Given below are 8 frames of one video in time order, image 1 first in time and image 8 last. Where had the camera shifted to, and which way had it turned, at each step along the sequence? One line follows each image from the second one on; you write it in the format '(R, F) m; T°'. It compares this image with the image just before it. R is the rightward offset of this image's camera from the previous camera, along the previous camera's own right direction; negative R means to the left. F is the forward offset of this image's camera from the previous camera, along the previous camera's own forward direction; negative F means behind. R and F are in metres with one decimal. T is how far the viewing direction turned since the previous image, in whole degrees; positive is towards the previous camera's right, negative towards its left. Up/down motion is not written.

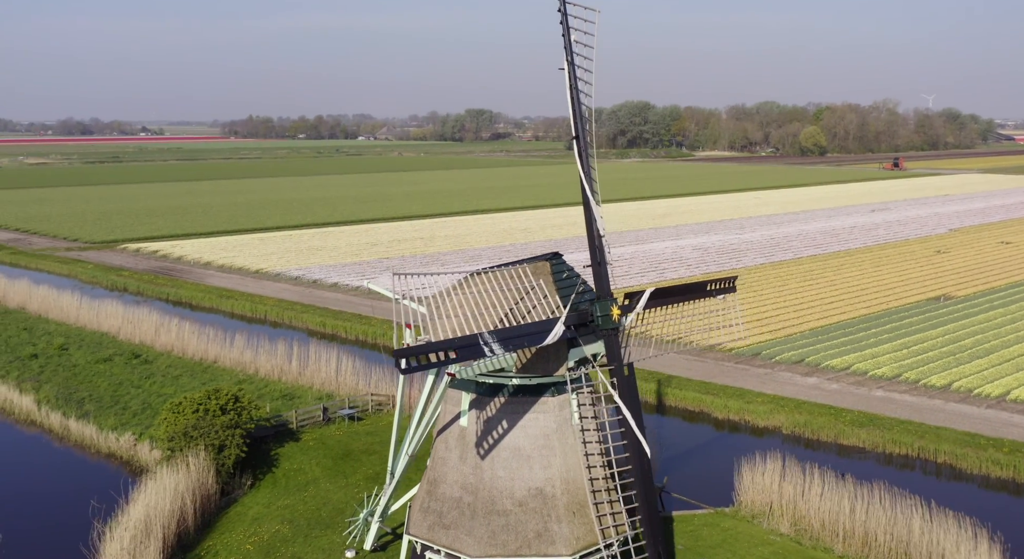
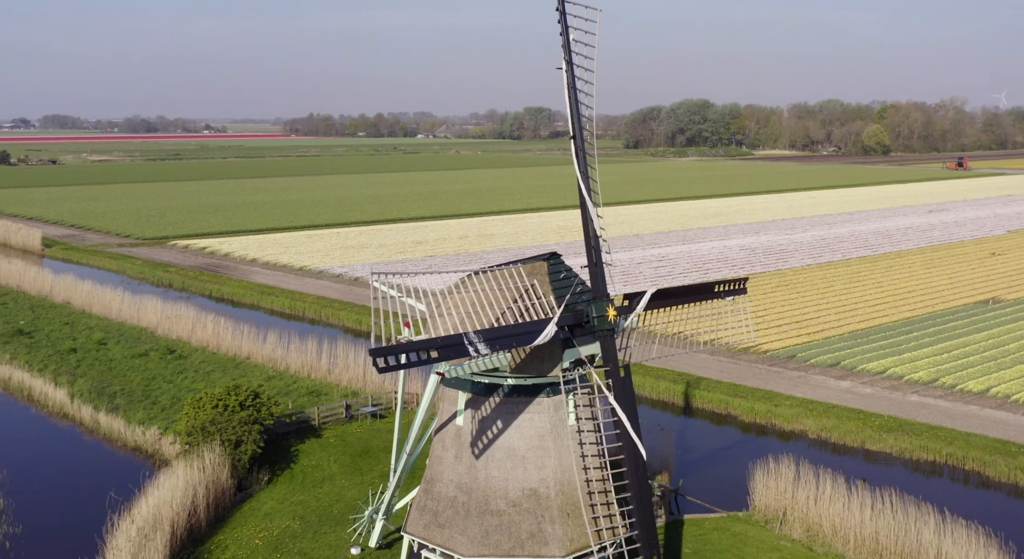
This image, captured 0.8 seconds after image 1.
(+0.4, +0.1) m; -3°
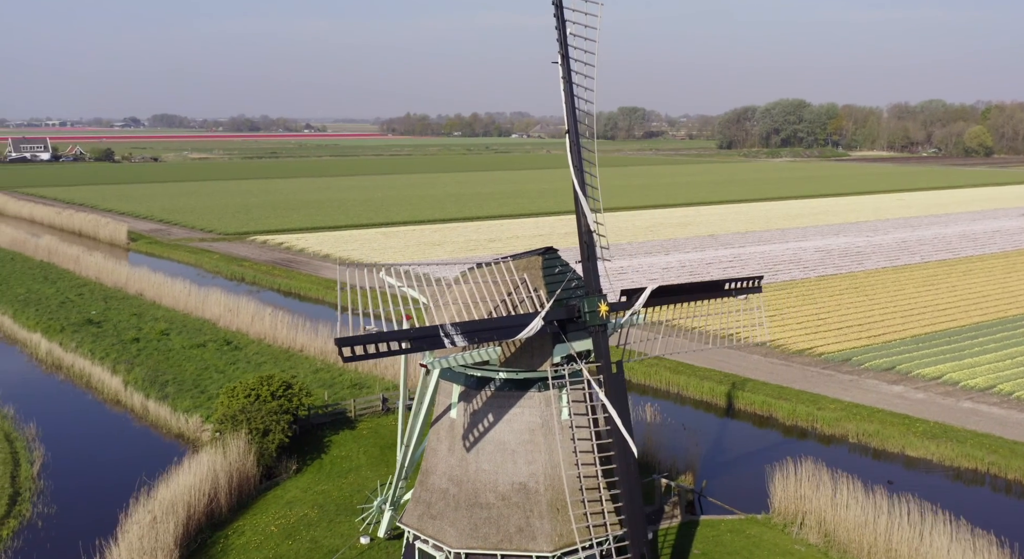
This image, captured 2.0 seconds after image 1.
(+0.7, 0.0) m; -4°
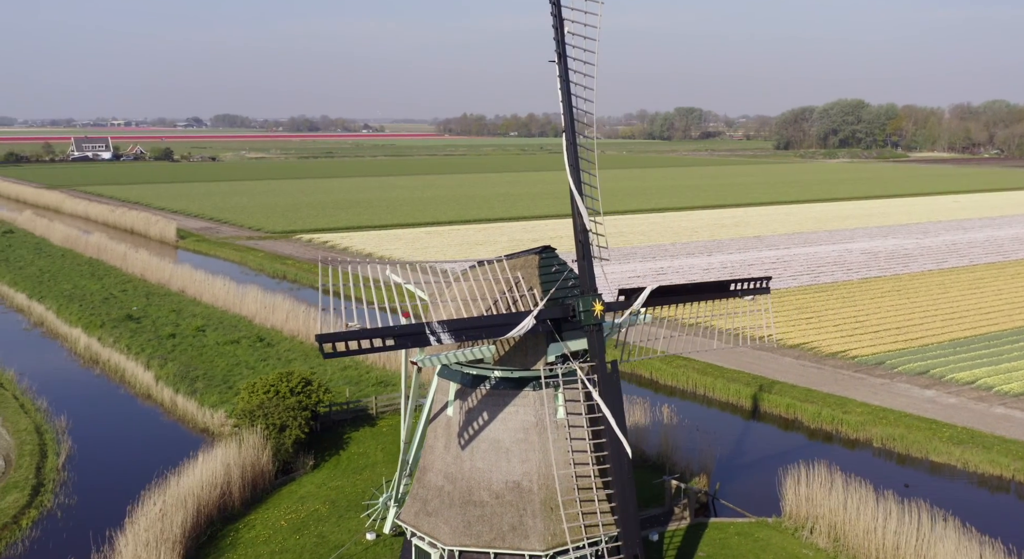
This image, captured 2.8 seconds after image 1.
(+0.4, 0.0) m; -3°
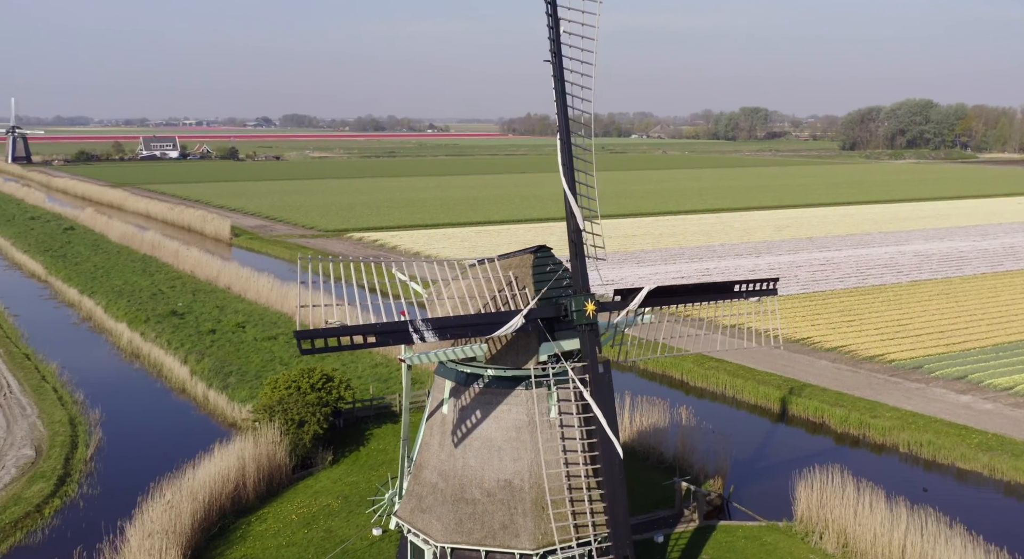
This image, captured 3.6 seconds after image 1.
(+0.5, 0.0) m; -3°
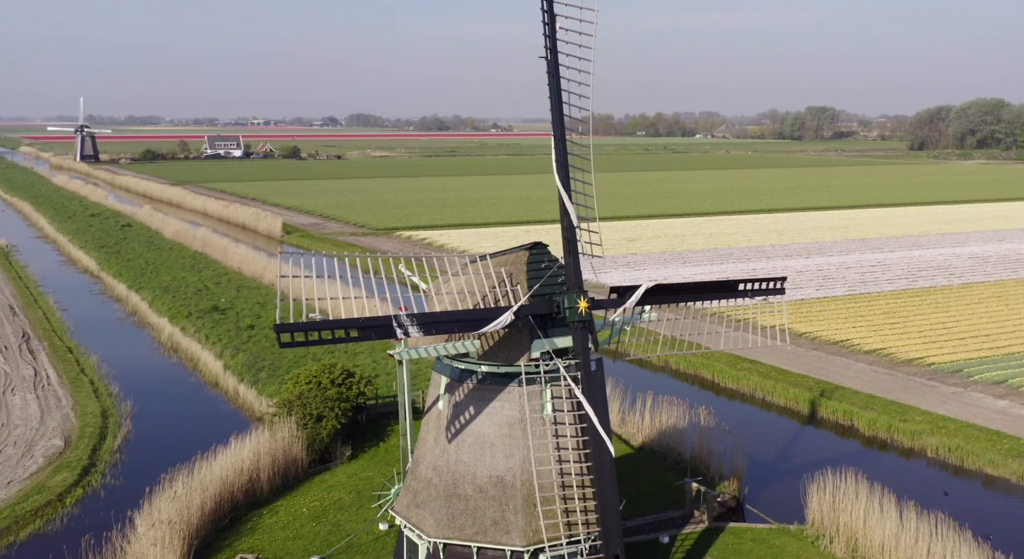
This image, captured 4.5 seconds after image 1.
(+0.5, 0.0) m; -3°
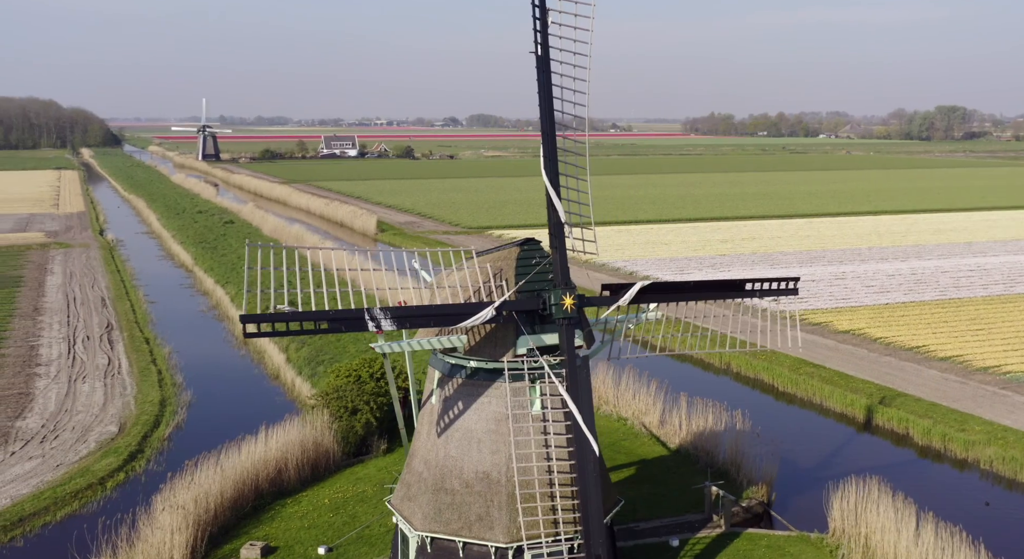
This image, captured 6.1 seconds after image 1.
(+0.9, 0.0) m; -5°
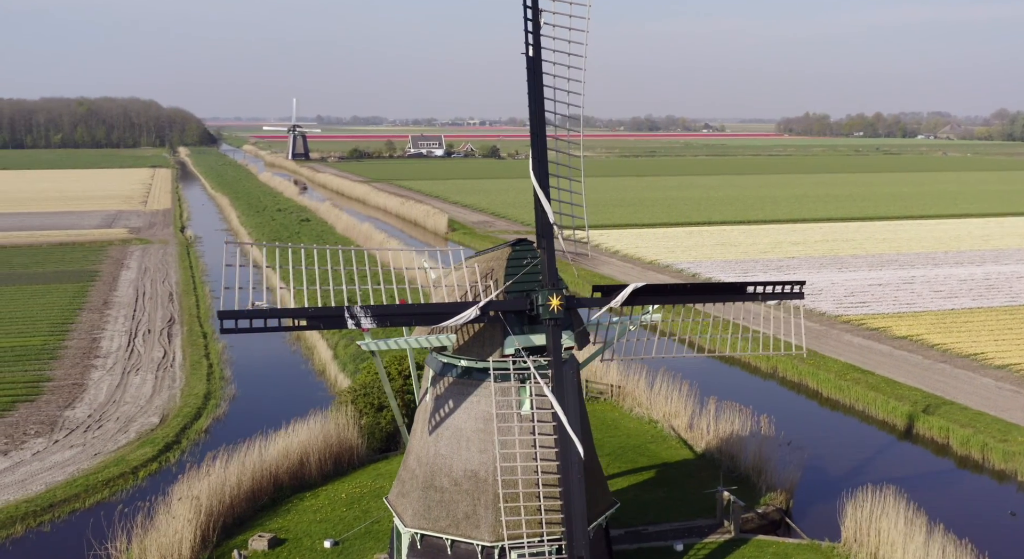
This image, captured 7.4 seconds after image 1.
(+0.7, -0.1) m; -4°
